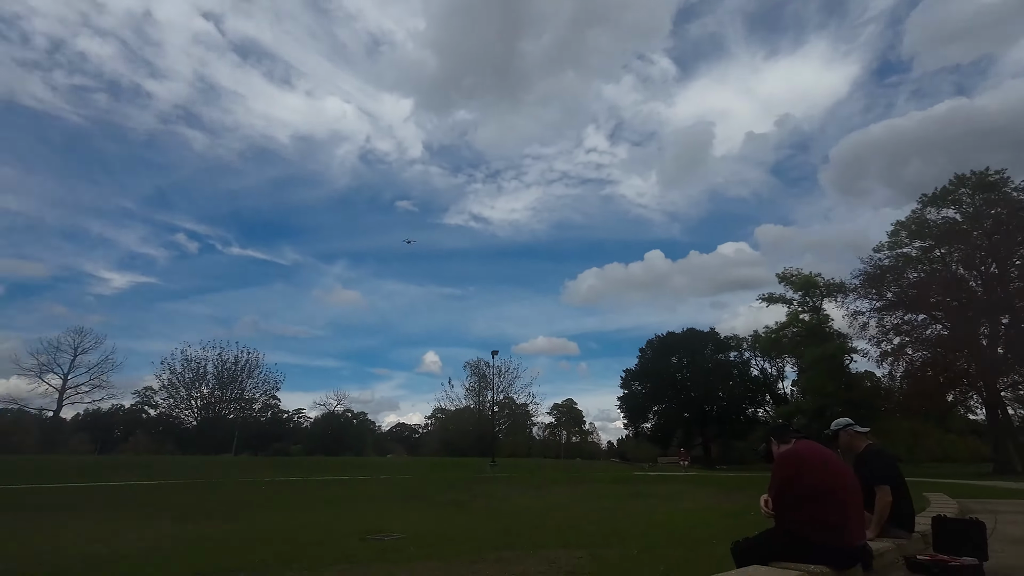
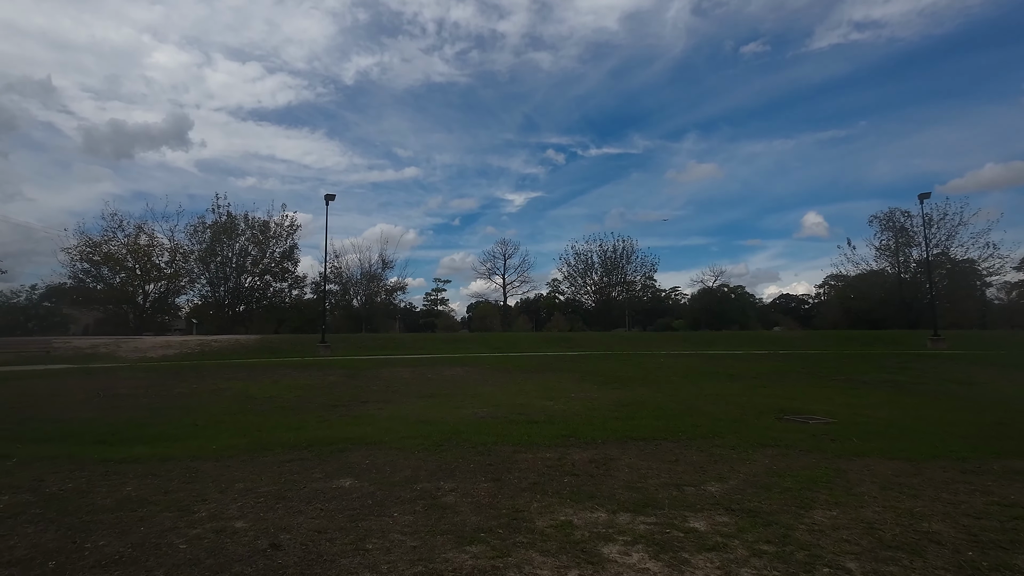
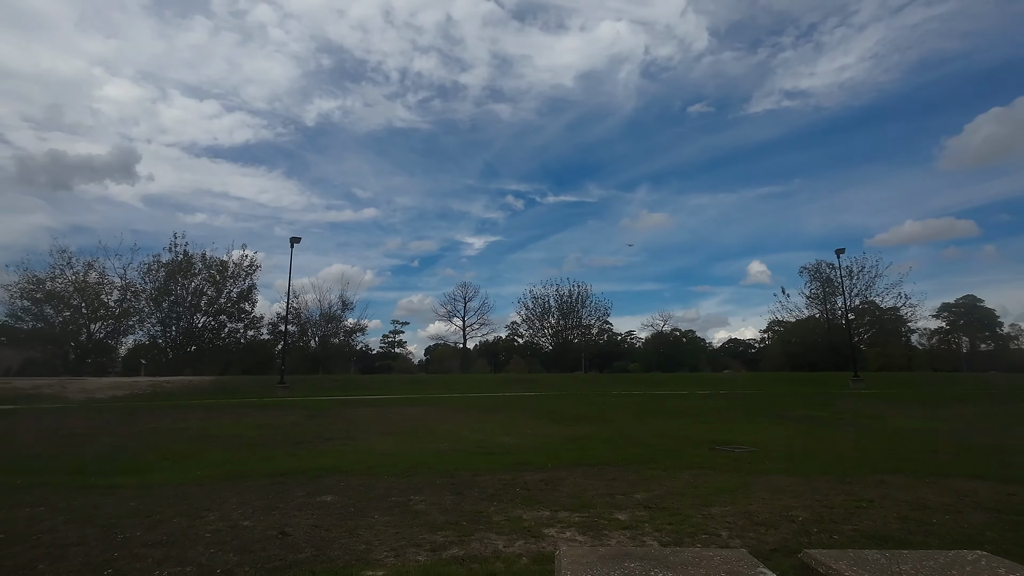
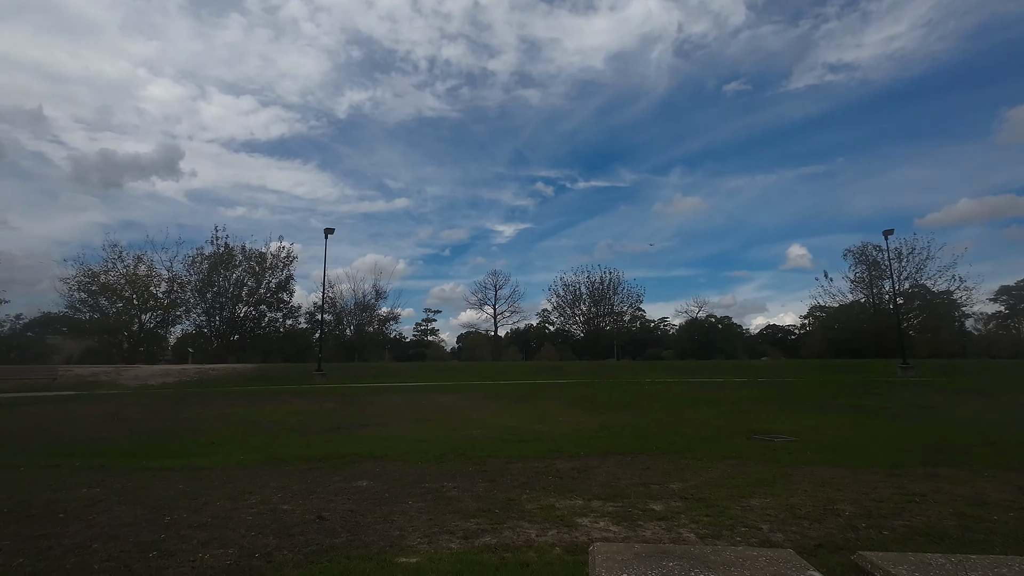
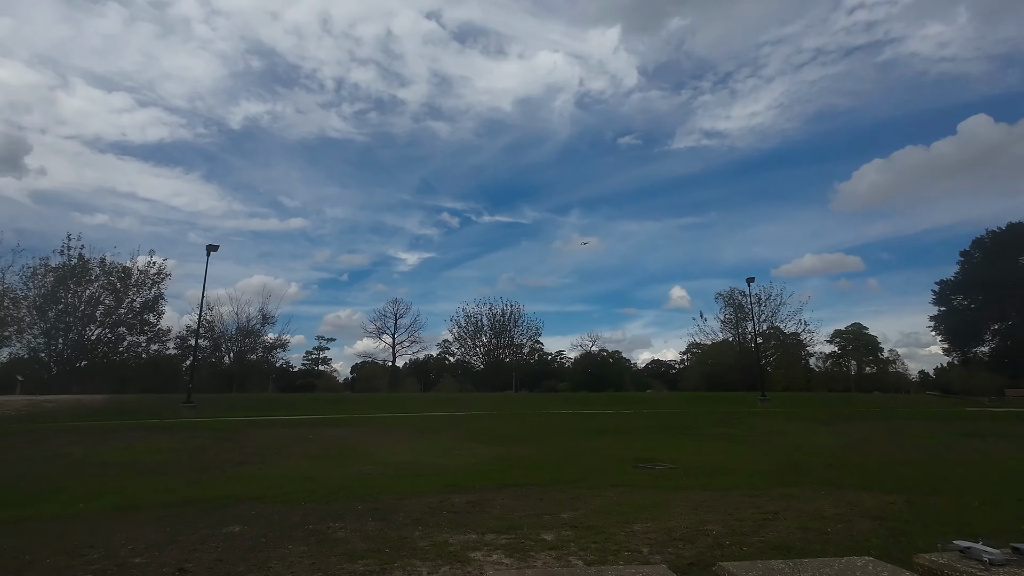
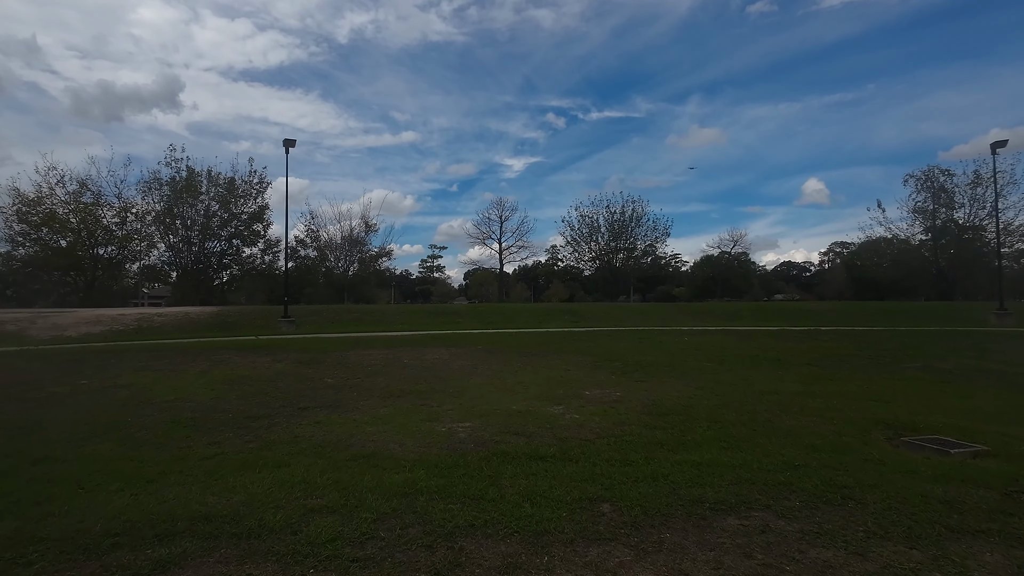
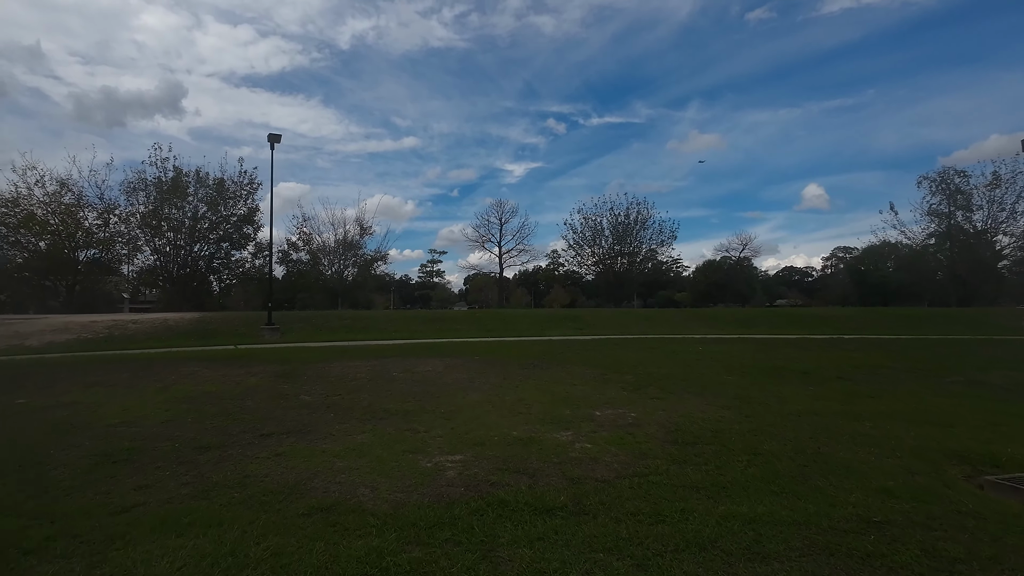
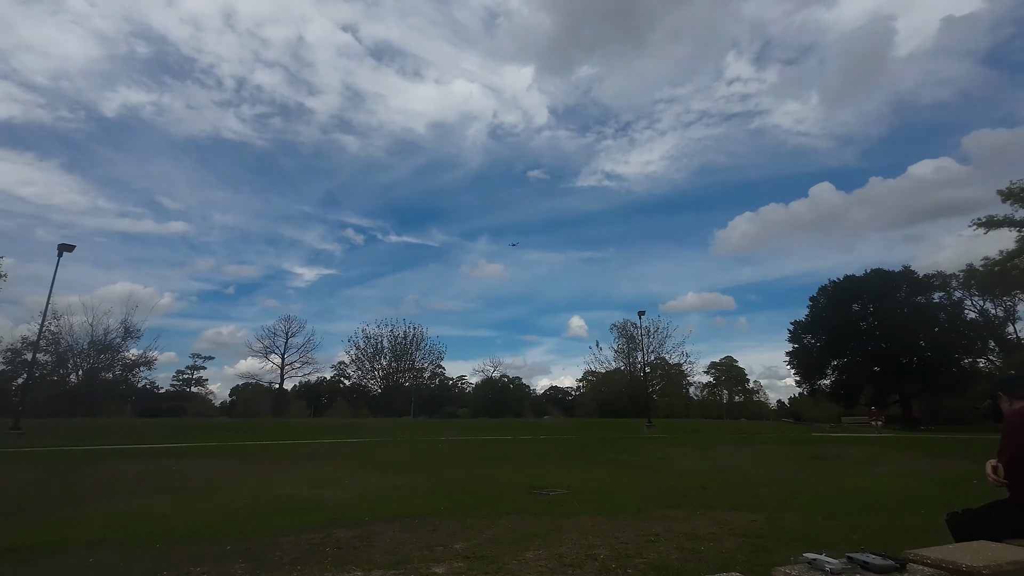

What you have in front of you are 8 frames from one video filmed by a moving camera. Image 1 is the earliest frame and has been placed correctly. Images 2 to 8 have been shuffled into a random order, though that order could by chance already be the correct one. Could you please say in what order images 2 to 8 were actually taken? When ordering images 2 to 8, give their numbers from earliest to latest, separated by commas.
8, 5, 3, 4, 2, 6, 7
